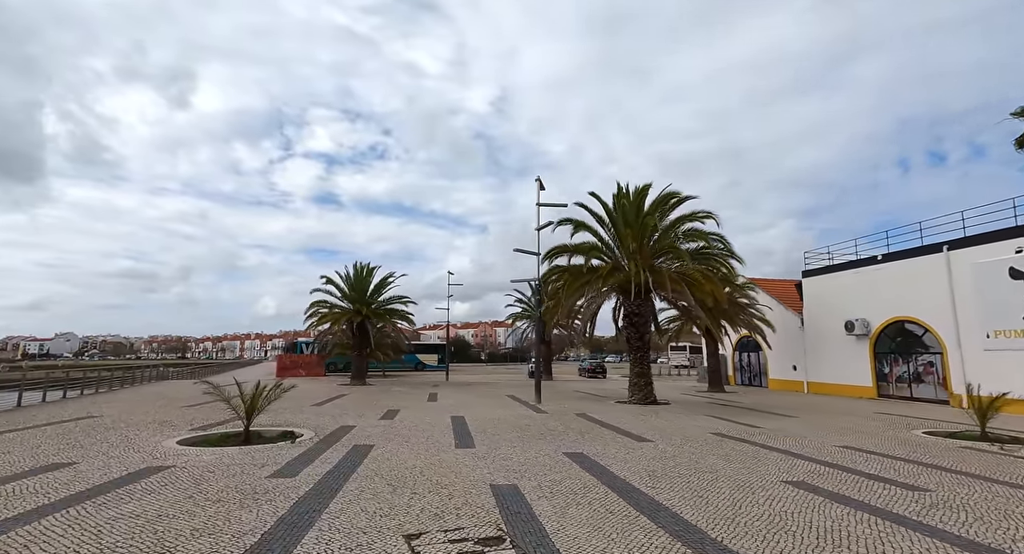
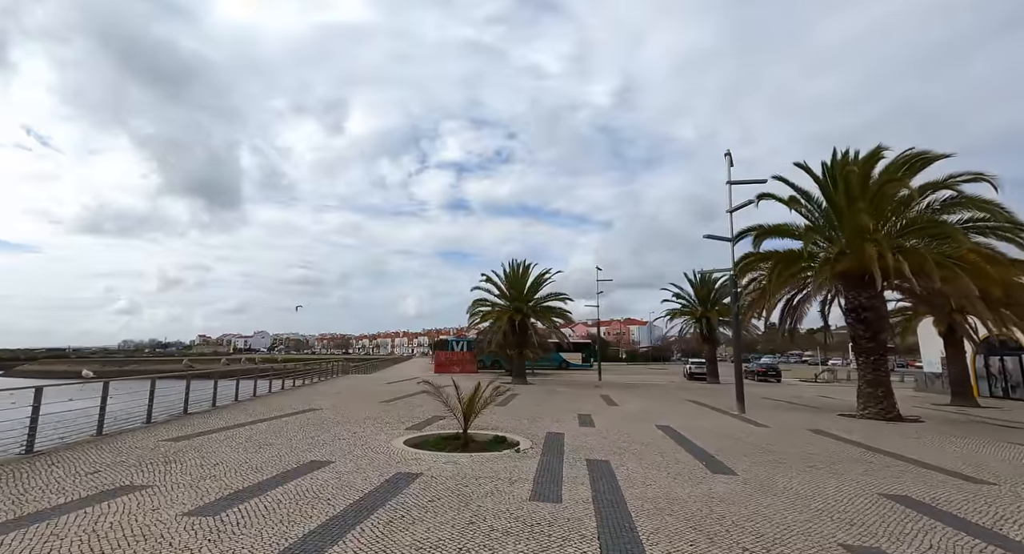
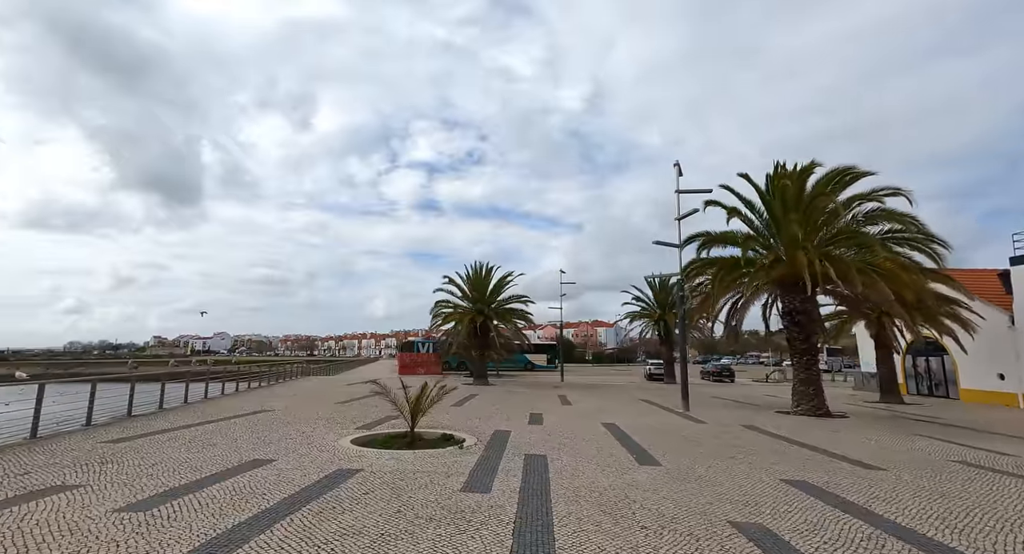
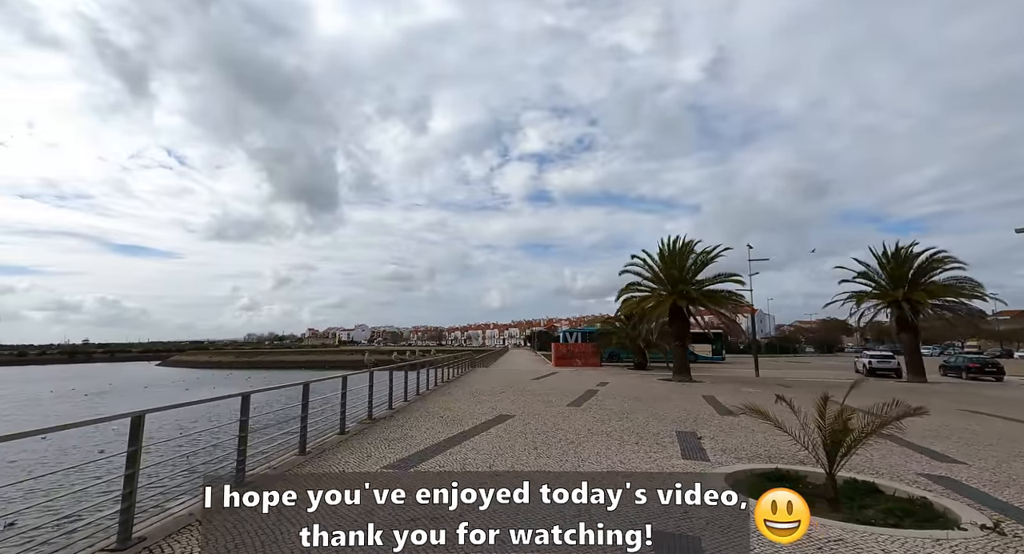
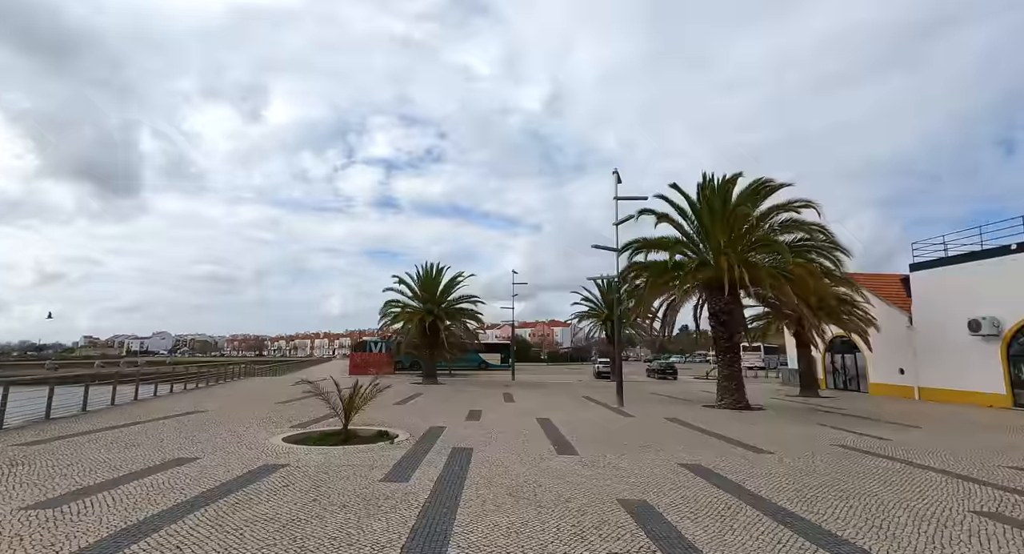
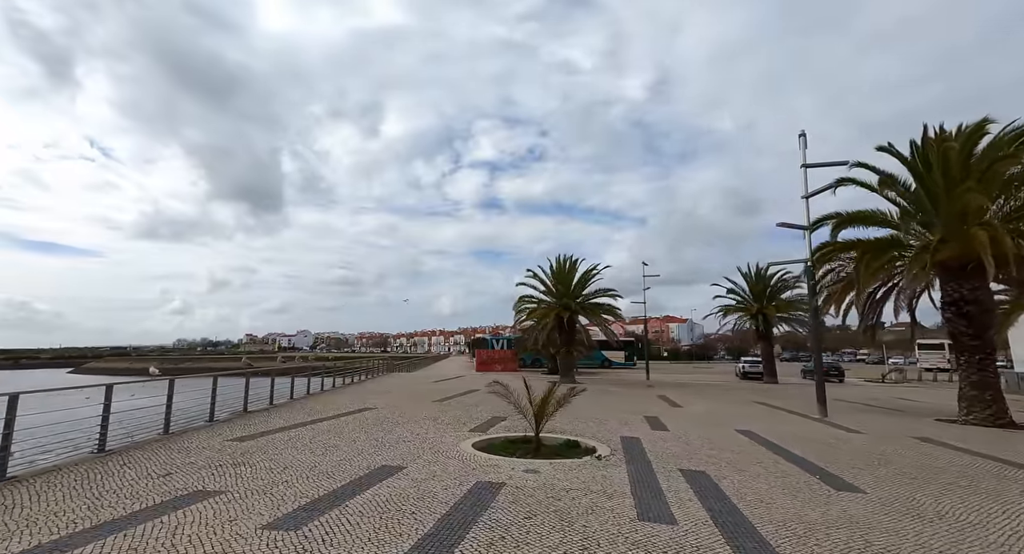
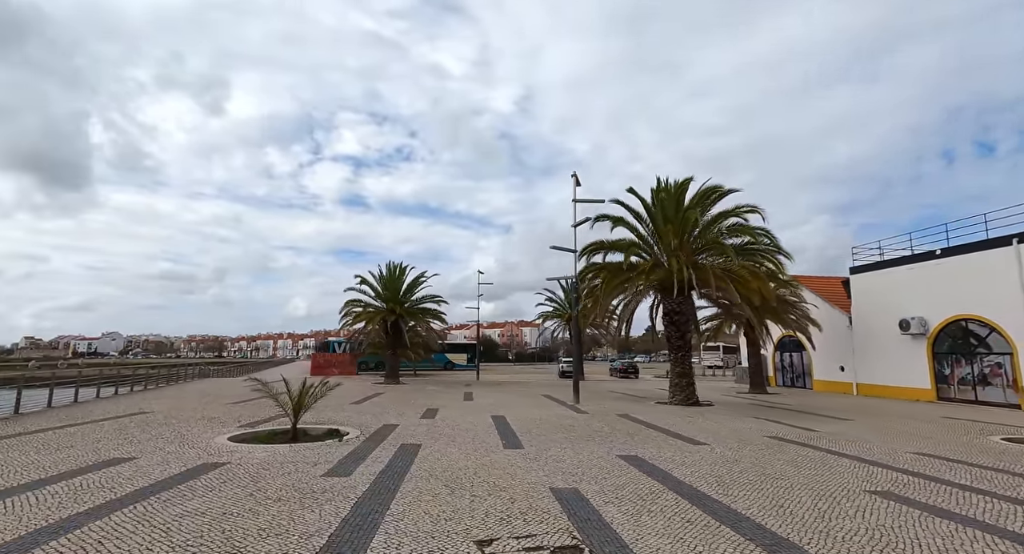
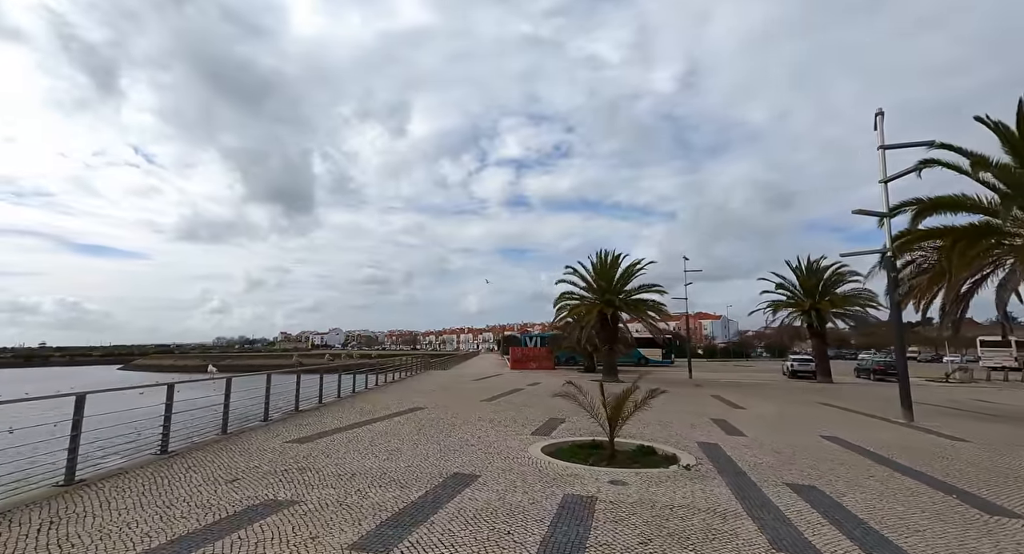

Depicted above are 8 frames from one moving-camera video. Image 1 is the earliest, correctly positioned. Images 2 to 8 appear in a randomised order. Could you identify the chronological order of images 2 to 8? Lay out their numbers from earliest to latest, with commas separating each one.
7, 5, 3, 2, 6, 8, 4
